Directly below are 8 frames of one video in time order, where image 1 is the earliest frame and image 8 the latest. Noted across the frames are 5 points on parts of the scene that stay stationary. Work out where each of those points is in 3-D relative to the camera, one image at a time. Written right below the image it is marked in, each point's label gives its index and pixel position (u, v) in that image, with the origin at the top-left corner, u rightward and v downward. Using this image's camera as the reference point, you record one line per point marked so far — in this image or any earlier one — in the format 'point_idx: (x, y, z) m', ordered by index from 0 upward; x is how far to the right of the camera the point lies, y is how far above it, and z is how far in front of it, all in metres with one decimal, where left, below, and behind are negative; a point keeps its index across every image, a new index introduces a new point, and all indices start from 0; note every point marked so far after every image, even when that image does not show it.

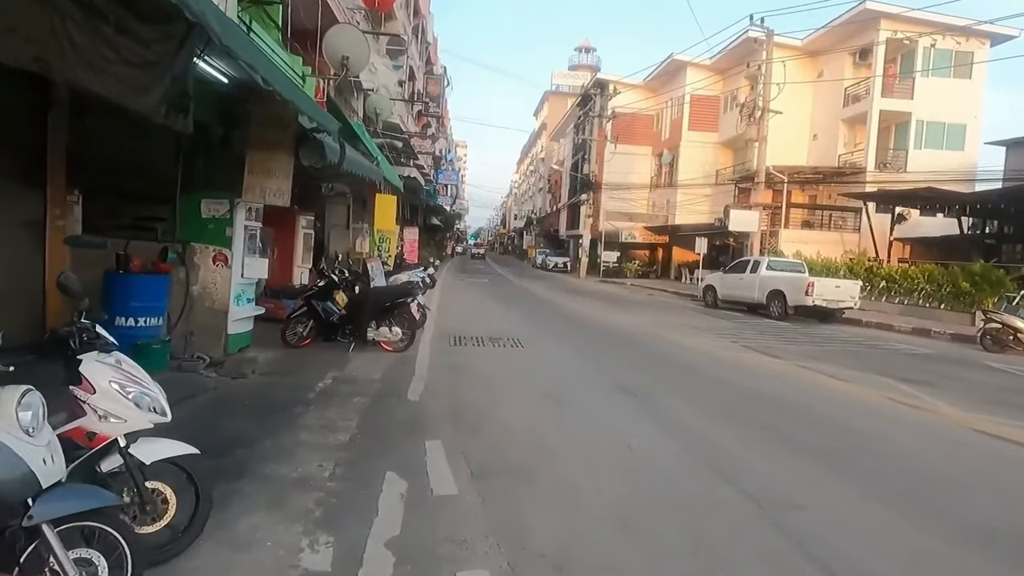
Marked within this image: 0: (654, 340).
0: (+3.0, -1.1, +14.0) m
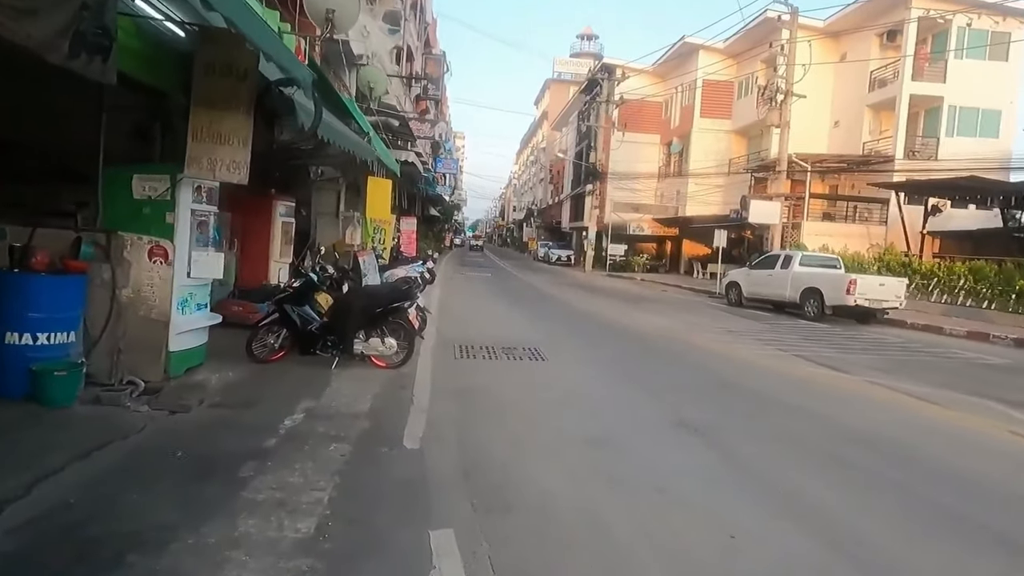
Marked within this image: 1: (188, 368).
0: (+3.2, -1.1, +12.2) m
1: (-3.2, -0.8, +6.6) m
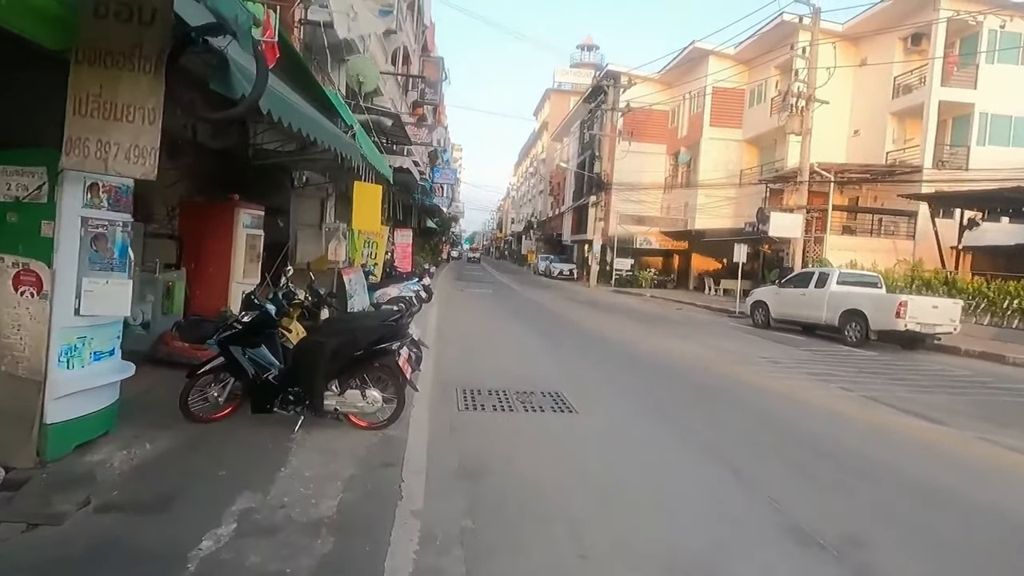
0: (+3.4, -1.5, +10.3) m
1: (-3.0, -1.1, +4.6) m
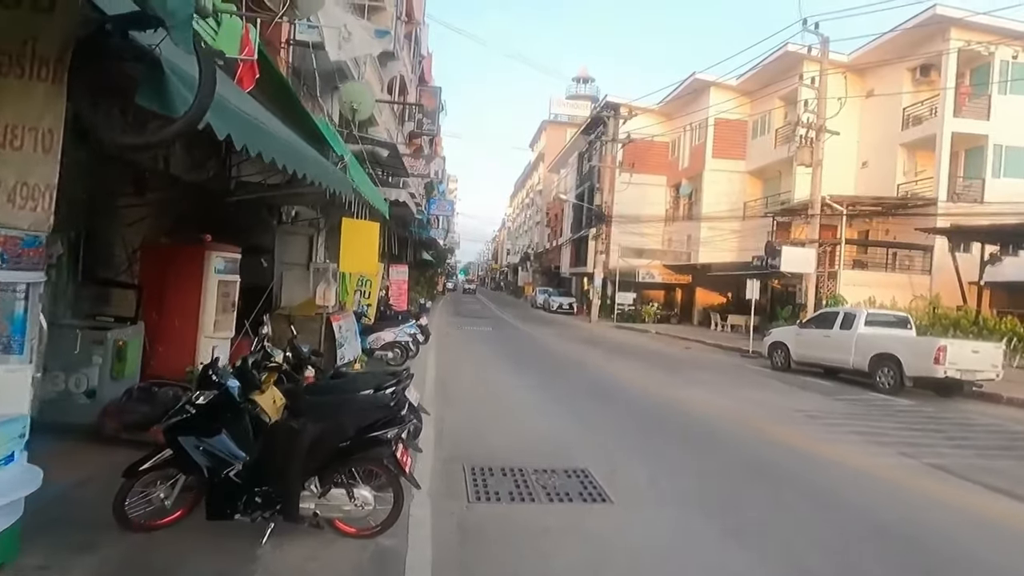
0: (+3.6, -2.1, +9.1) m
1: (-2.8, -1.5, +3.4) m
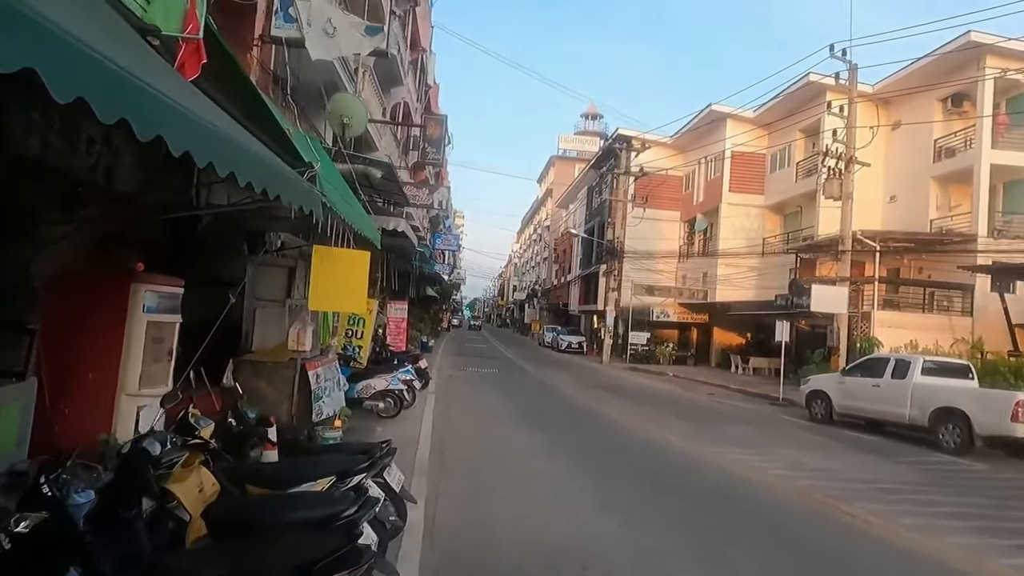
0: (+3.7, -2.7, +7.2) m
1: (-2.7, -1.7, +1.6) m
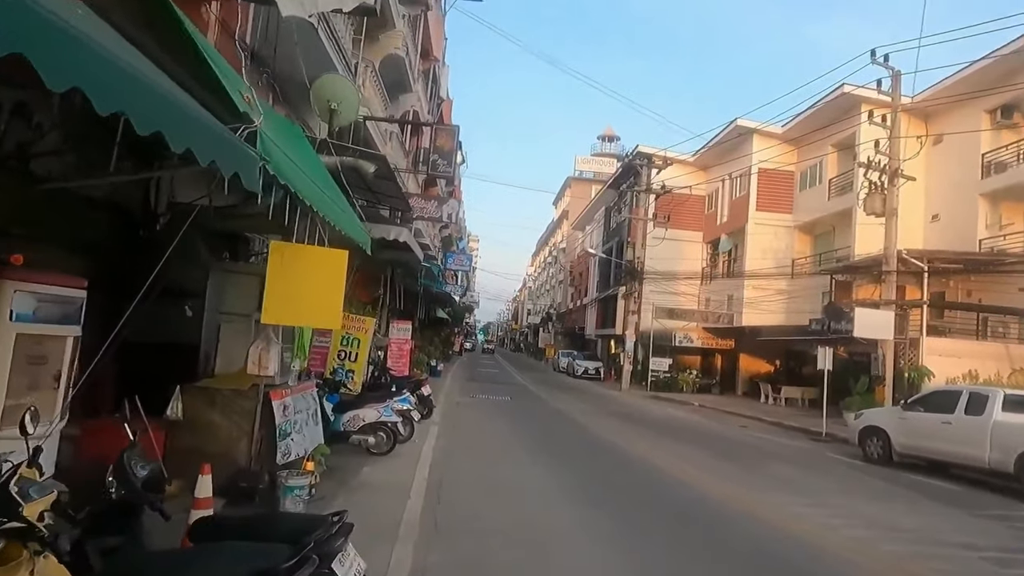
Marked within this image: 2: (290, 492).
0: (+3.8, -2.8, +5.3) m
1: (-2.7, -1.5, -0.1) m
2: (-2.2, -2.0, +6.6) m
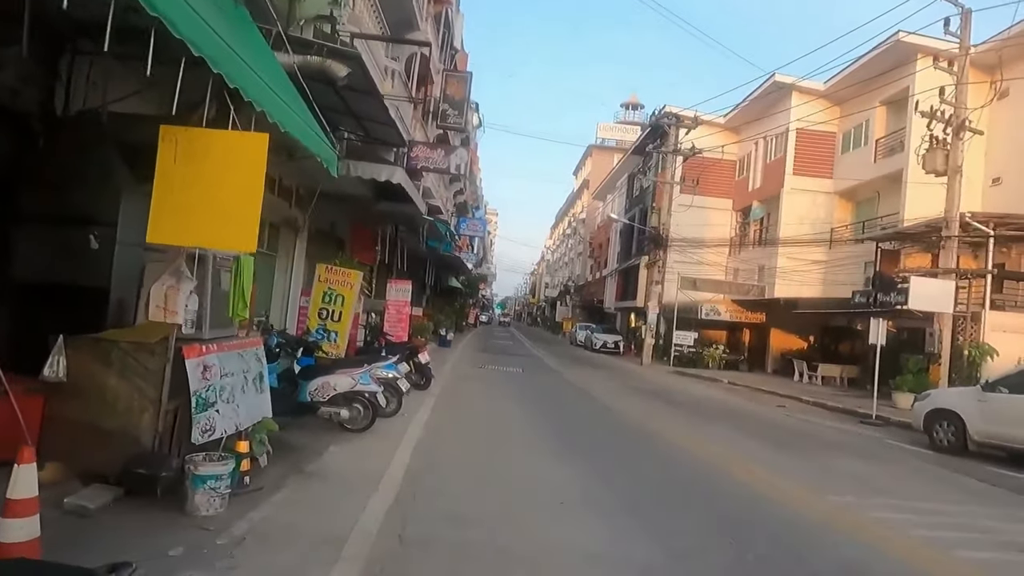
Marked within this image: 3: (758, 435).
0: (+3.7, -2.3, +3.4) m
1: (-2.9, -1.1, -1.9) m
2: (-2.2, -1.4, +4.8) m
3: (+4.8, -2.8, +13.0) m
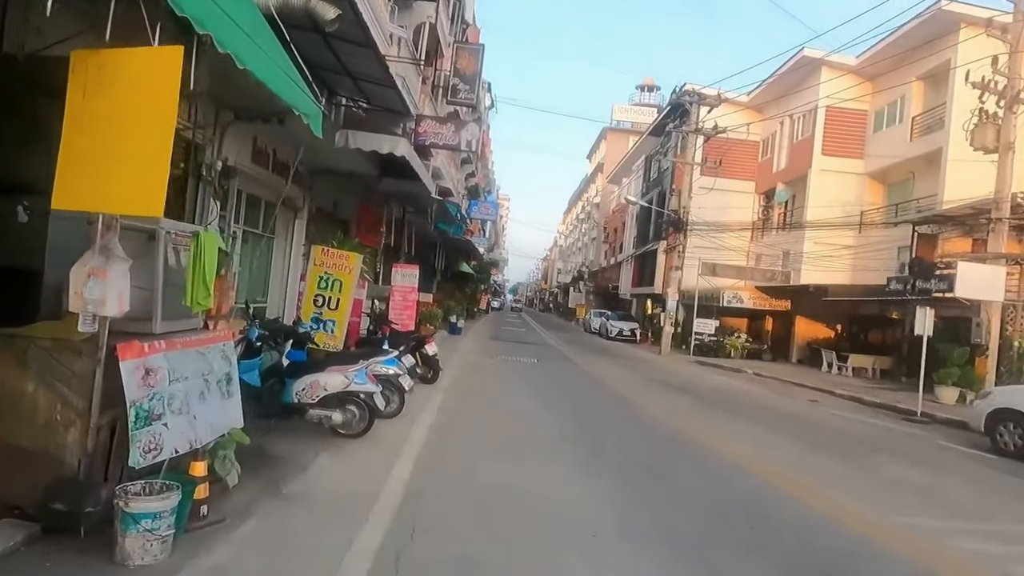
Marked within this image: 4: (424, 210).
0: (+3.8, -2.2, +2.2) m
1: (-2.9, -1.2, -3.0) m
2: (-2.1, -1.3, +3.7) m
3: (+5.1, -2.6, +11.8) m
4: (-2.3, +1.9, +18.1) m
